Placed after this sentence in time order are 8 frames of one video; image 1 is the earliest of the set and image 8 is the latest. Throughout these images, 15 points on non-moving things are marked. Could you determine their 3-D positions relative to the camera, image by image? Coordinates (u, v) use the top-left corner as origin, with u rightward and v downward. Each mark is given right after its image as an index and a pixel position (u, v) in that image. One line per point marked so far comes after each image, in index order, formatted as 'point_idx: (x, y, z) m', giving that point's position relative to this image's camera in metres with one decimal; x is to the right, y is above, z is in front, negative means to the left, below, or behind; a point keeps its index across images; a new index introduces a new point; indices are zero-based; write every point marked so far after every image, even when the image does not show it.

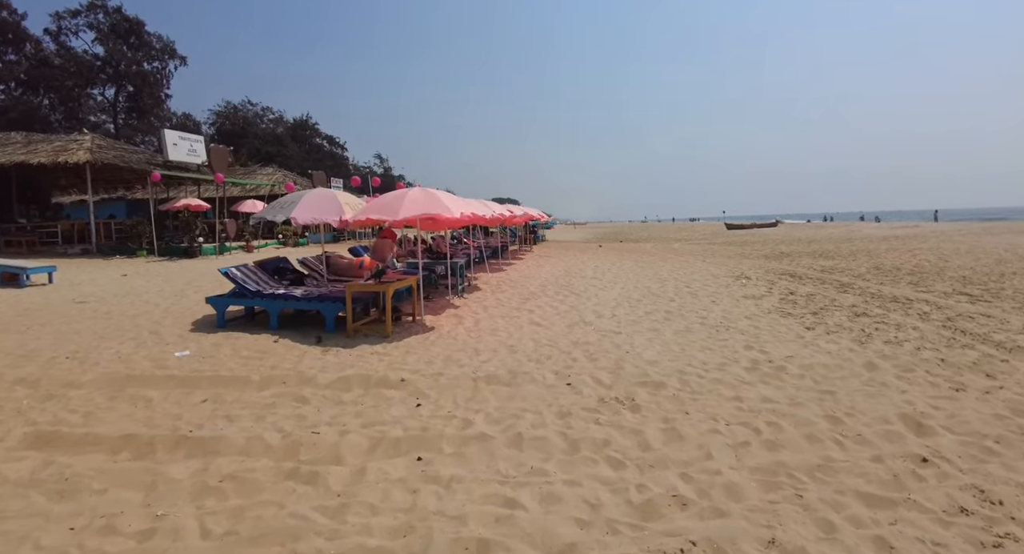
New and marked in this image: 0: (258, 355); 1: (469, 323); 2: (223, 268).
0: (-2.9, -0.9, +6.0) m
1: (-0.6, -0.6, +7.6) m
2: (-4.0, +0.1, +7.3) m
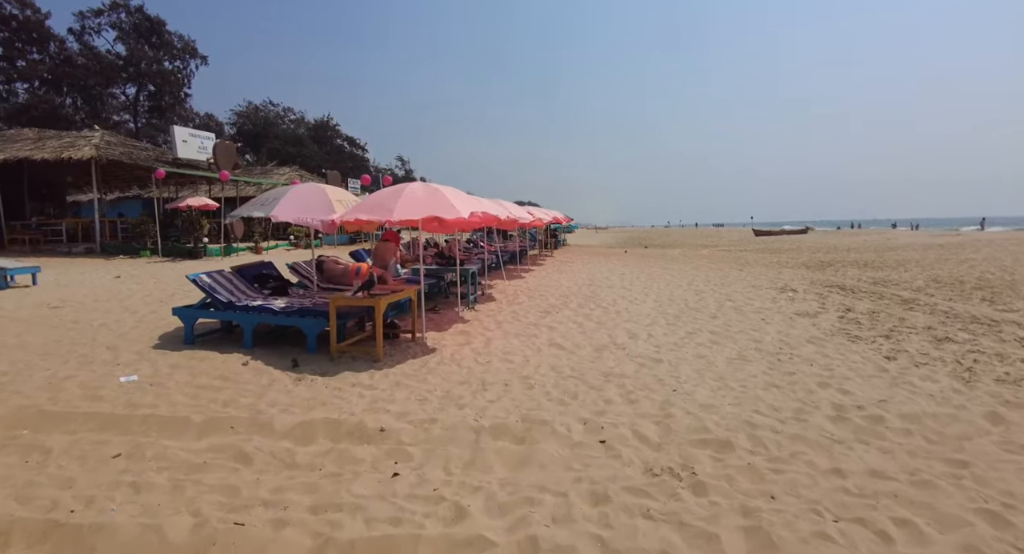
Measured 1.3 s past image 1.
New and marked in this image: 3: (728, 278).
0: (-2.8, -1.0, +4.9) m
1: (-0.4, -0.8, +6.4) m
2: (-3.8, 0.0, +6.3) m
3: (+5.8, 0.0, +14.0) m
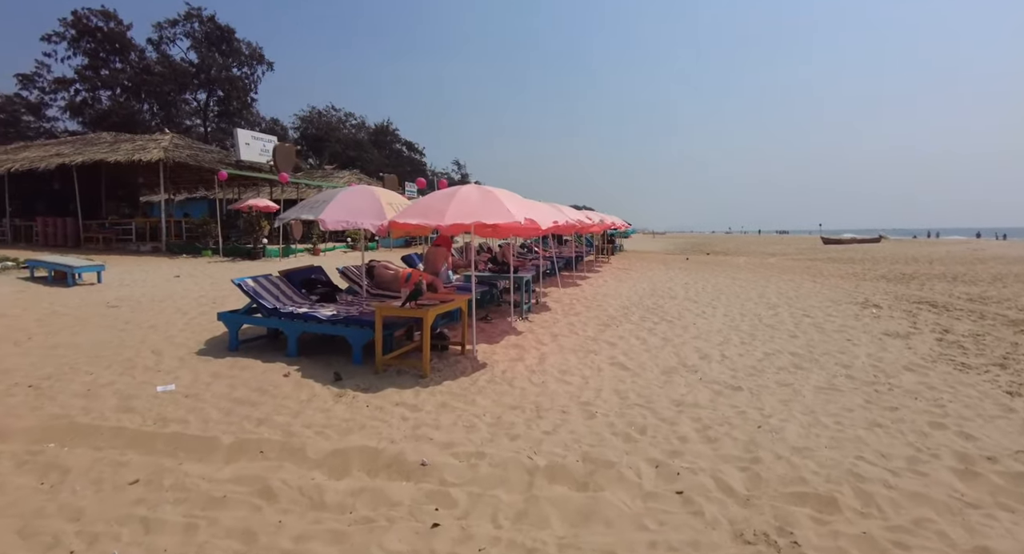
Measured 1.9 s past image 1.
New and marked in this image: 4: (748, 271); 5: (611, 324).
0: (-2.3, -1.1, +4.6) m
1: (+0.3, -0.9, +5.9) m
2: (-3.2, 0.0, +6.1) m
3: (+7.1, -0.3, +12.9) m
4: (+8.5, +0.2, +18.8) m
5: (+1.5, -0.7, +7.8) m
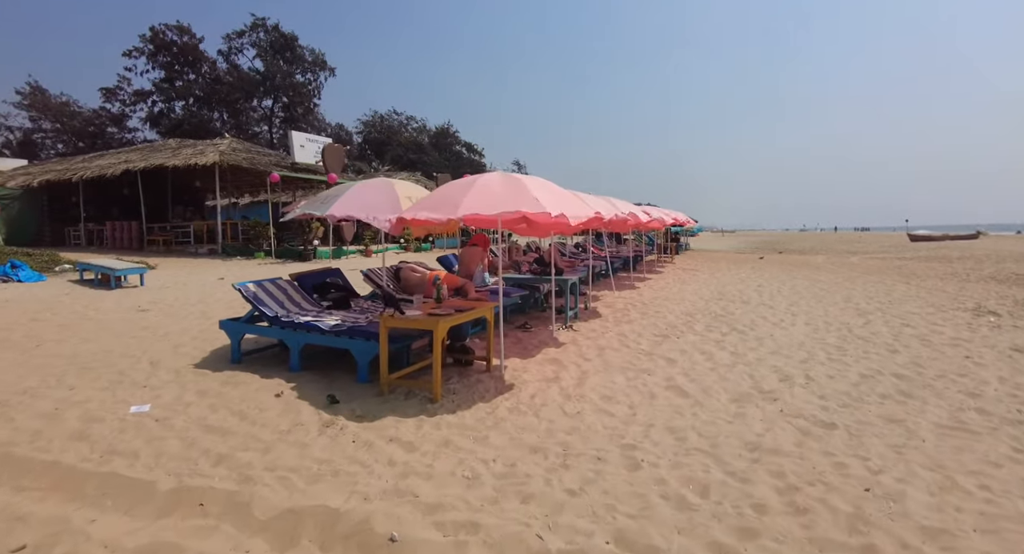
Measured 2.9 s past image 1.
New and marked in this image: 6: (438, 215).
0: (-2.1, -1.1, +4.0) m
1: (+0.5, -0.9, +4.9) m
2: (-2.8, -0.1, +5.5) m
3: (+8.2, -0.4, +11.1) m
4: (+10.2, +0.2, +16.8) m
5: (+1.9, -0.7, +6.7) m
6: (-0.6, +0.5, +4.5) m
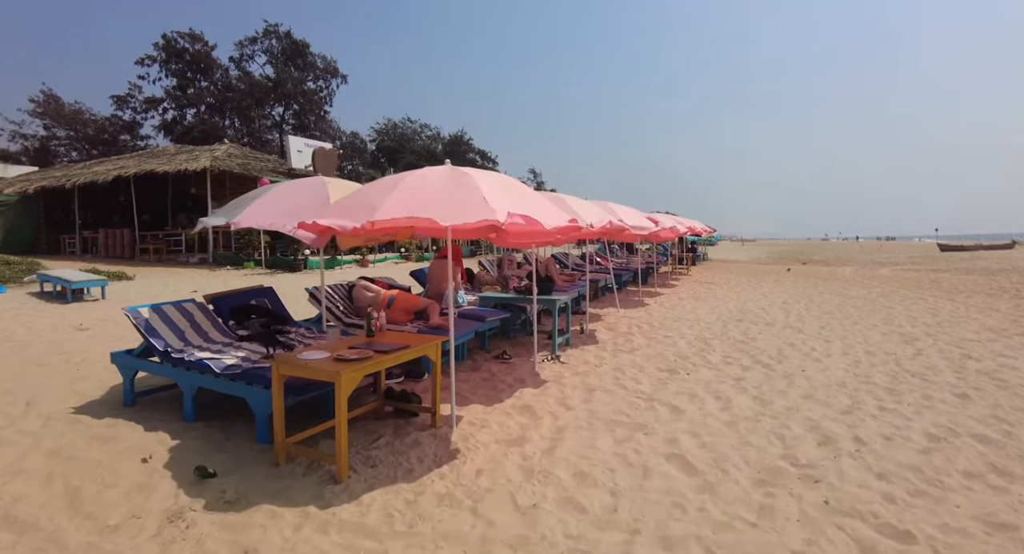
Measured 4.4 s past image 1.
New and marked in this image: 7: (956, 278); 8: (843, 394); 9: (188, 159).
0: (-2.5, -1.3, +2.8) m
1: (+0.2, -1.1, +3.7) m
2: (-3.2, -0.2, +4.4) m
3: (+8.0, -0.7, +9.7) m
4: (+10.2, -0.3, +15.3) m
5: (+1.7, -1.0, +5.4) m
6: (-1.0, +0.3, +3.4) m
7: (+15.9, 0.0, +19.1) m
8: (+3.0, -1.1, +4.7) m
9: (-11.9, +4.3, +19.3) m
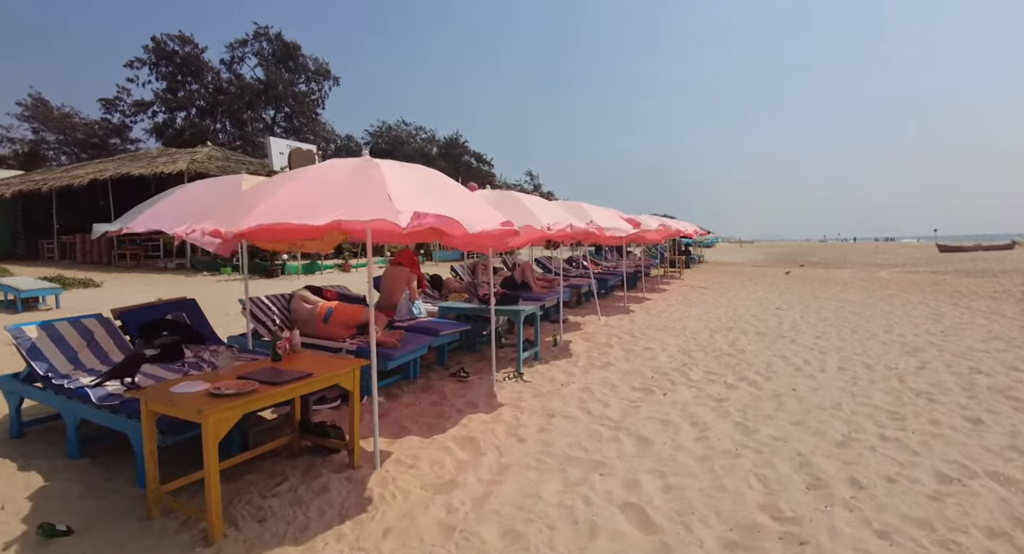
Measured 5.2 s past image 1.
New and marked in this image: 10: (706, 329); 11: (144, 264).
0: (-2.9, -1.3, +2.3) m
1: (-0.2, -1.2, +3.2) m
2: (-3.6, -0.3, +3.8) m
3: (+7.6, -0.8, +9.1) m
4: (+9.8, -0.4, +14.7) m
5: (+1.2, -1.0, +4.9) m
6: (-1.4, +0.3, +2.8) m
7: (+15.5, -0.1, +18.5) m
8: (+2.6, -1.1, +4.2) m
9: (-12.3, +4.1, +18.8) m
10: (+2.8, -0.8, +7.7) m
11: (-12.5, +0.4, +18.0) m
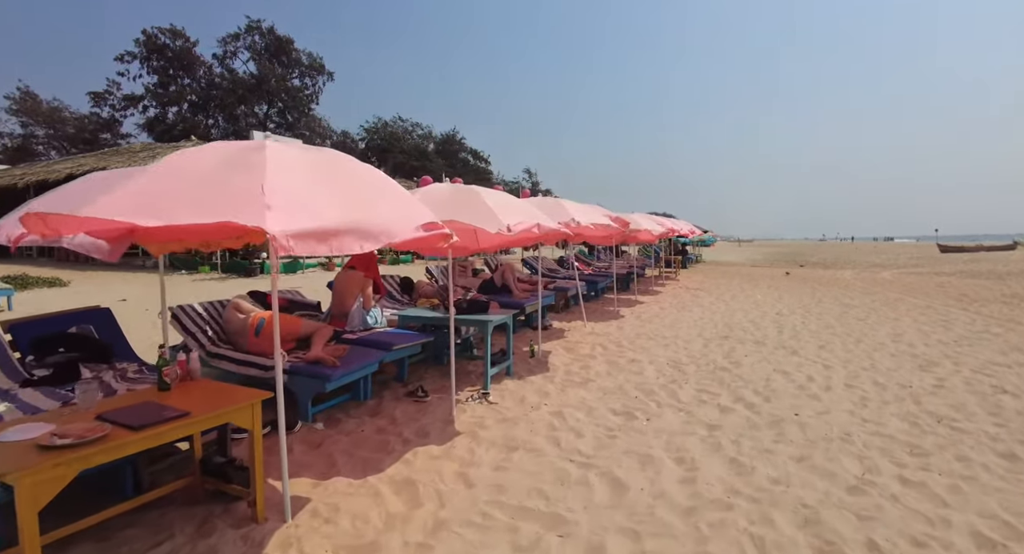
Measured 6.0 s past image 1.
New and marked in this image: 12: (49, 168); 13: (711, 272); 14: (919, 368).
0: (-3.2, -1.4, +1.6) m
1: (-0.5, -1.3, +2.5) m
2: (-3.9, -0.4, +3.2) m
3: (+7.3, -0.8, +8.5) m
4: (+9.5, -0.4, +14.1) m
5: (+0.9, -1.1, +4.2) m
6: (-1.7, +0.2, +2.2) m
7: (+15.2, -0.2, +17.9) m
8: (+2.3, -1.2, +3.5) m
9: (-12.6, +4.2, +18.1) m
10: (+2.5, -0.8, +7.1) m
11: (-12.8, +0.5, +17.3) m
12: (-17.5, +4.1, +19.8) m
13: (+6.6, +0.2, +17.6) m
14: (+4.4, -1.0, +5.8) m
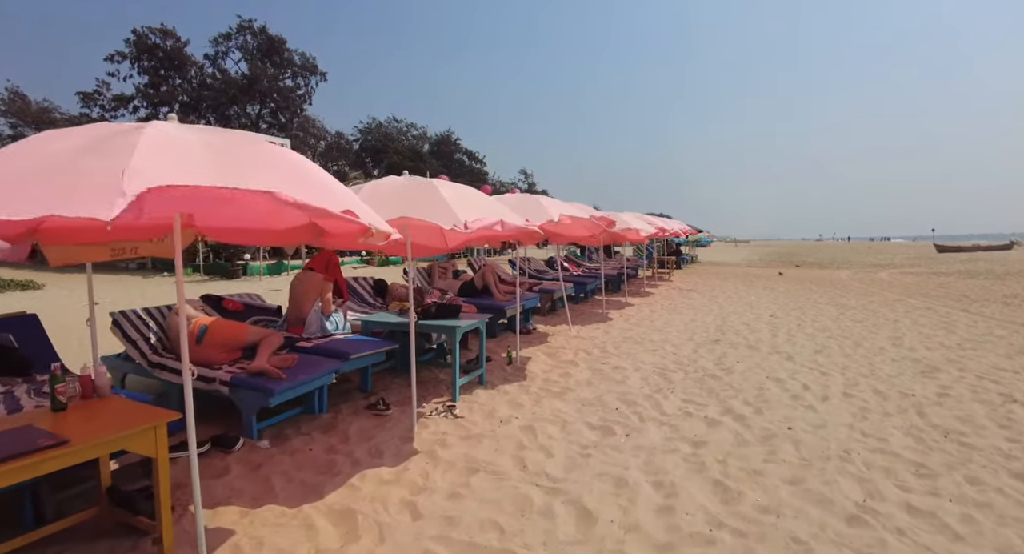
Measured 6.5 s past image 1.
0: (-3.5, -1.4, +1.3) m
1: (-0.8, -1.3, +2.2) m
2: (-4.1, -0.4, +2.8) m
3: (+7.0, -0.8, +8.1) m
4: (+9.3, -0.4, +13.7) m
5: (+0.7, -1.1, +3.9) m
6: (-2.0, +0.2, +1.8) m
7: (+14.9, -0.2, +17.6) m
8: (+2.0, -1.2, +3.2) m
9: (-12.9, +4.1, +17.7) m
10: (+2.3, -0.8, +6.8) m
11: (-13.1, +0.4, +16.9) m
12: (-17.8, +4.0, +19.4) m
13: (+6.3, +0.1, +17.2) m
14: (+4.2, -1.0, +5.4) m
